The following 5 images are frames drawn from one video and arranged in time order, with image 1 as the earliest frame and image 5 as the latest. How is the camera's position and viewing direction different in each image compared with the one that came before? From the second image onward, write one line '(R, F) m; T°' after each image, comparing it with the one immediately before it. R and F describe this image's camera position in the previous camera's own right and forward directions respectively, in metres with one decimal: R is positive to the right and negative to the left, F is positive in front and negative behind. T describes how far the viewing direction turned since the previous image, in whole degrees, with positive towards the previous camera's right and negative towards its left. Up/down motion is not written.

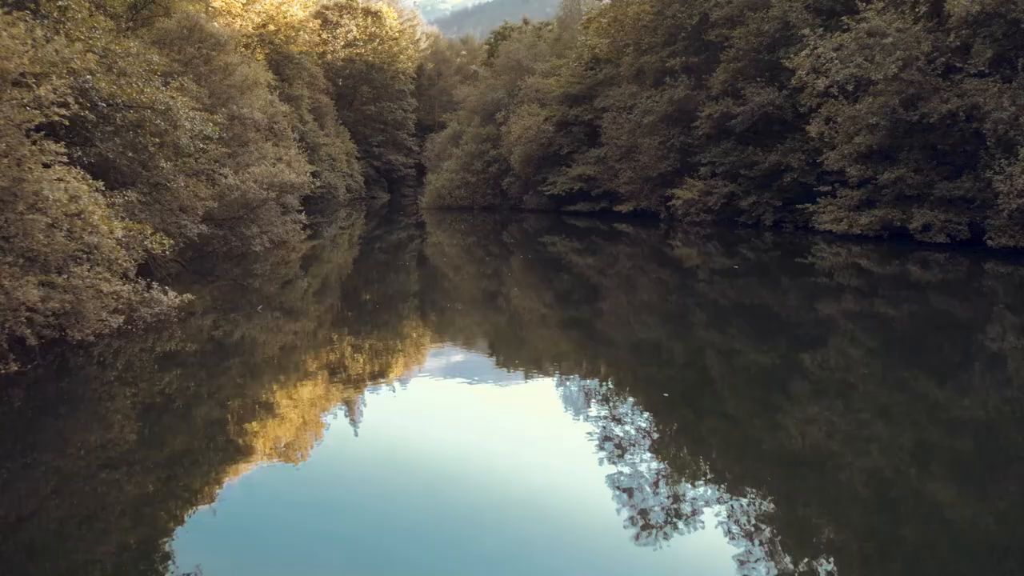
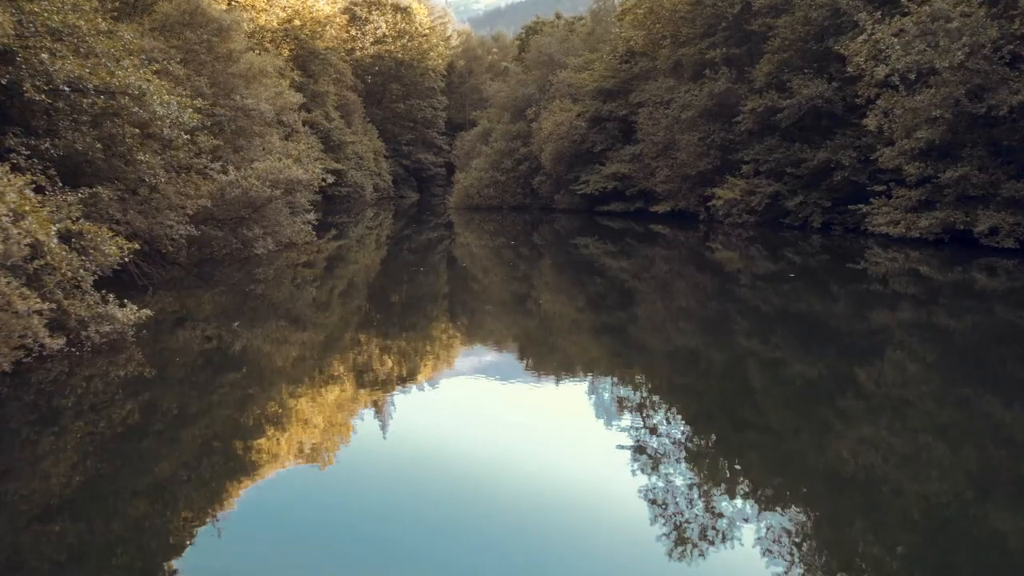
(0.0, +1.1) m; -2°
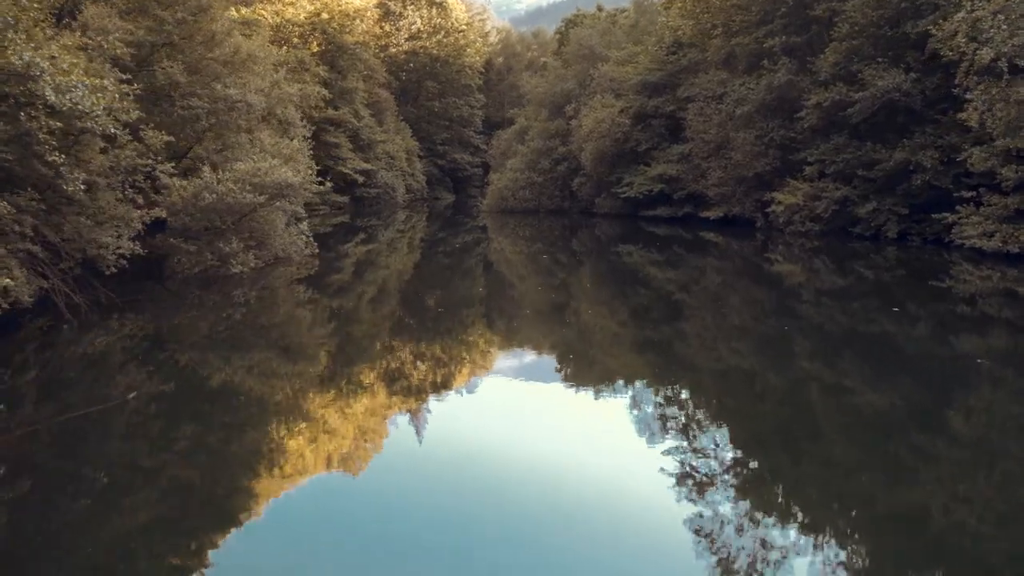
(+0.1, +1.8) m; -2°
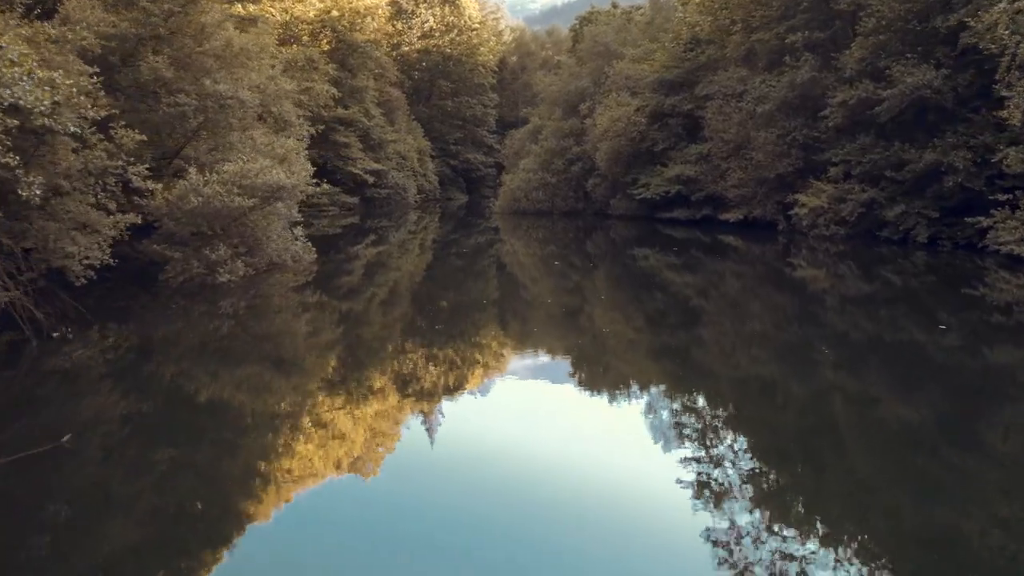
(0.0, +0.6) m; -1°
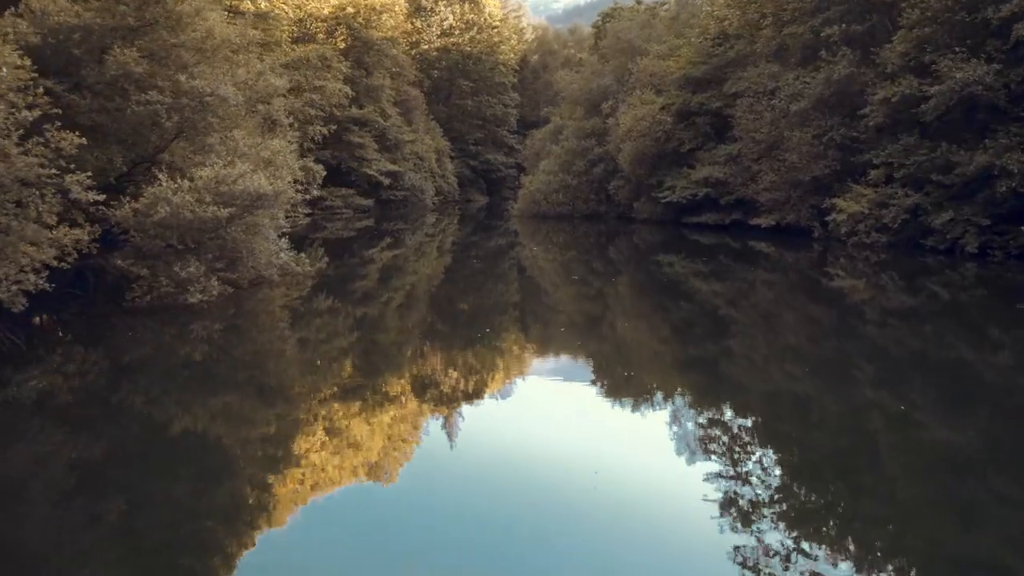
(+0.1, +1.0) m; -1°
